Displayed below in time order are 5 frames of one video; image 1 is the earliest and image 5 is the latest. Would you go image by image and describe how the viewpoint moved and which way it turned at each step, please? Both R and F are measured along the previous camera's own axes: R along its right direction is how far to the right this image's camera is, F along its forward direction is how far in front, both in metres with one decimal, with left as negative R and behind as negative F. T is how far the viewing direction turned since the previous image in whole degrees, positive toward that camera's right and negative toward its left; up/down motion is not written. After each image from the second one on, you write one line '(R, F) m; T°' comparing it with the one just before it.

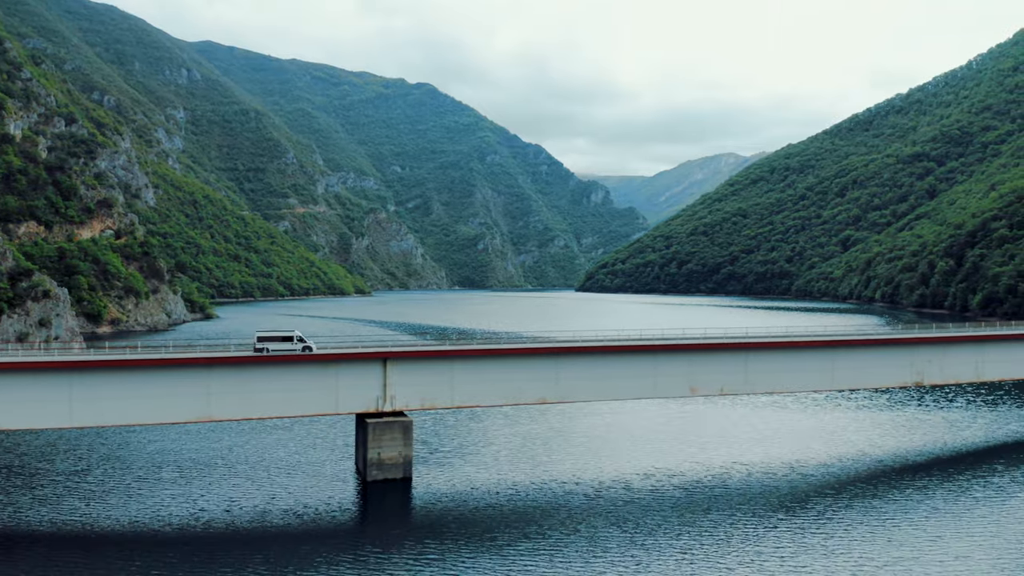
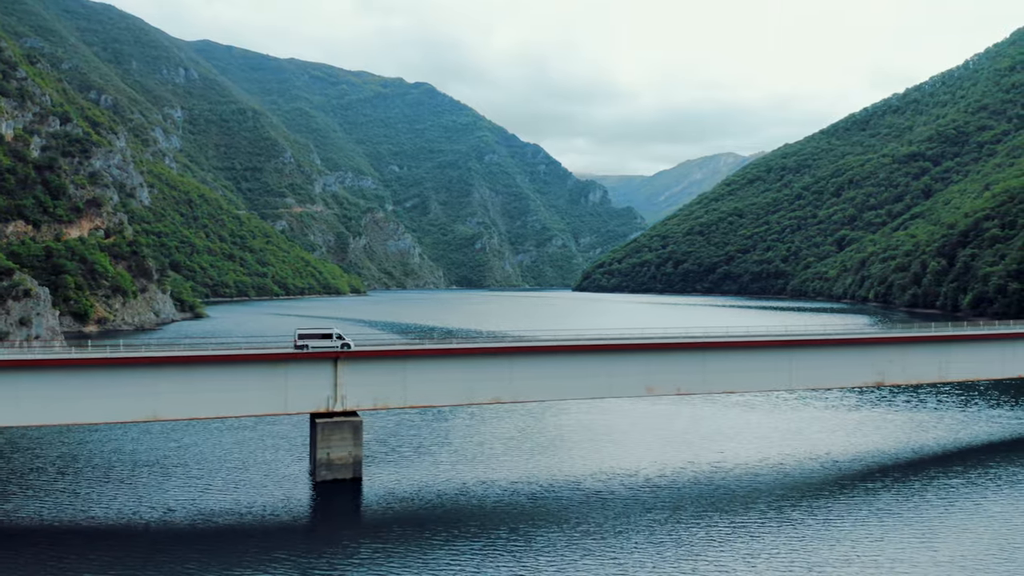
(+2.4, +0.1) m; 0°
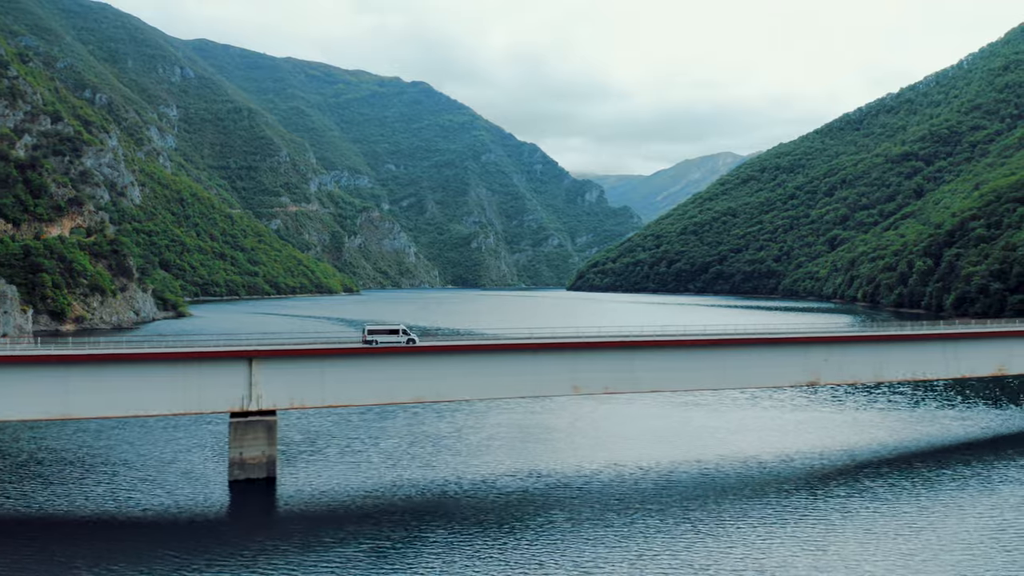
(+4.1, +0.2) m; 0°
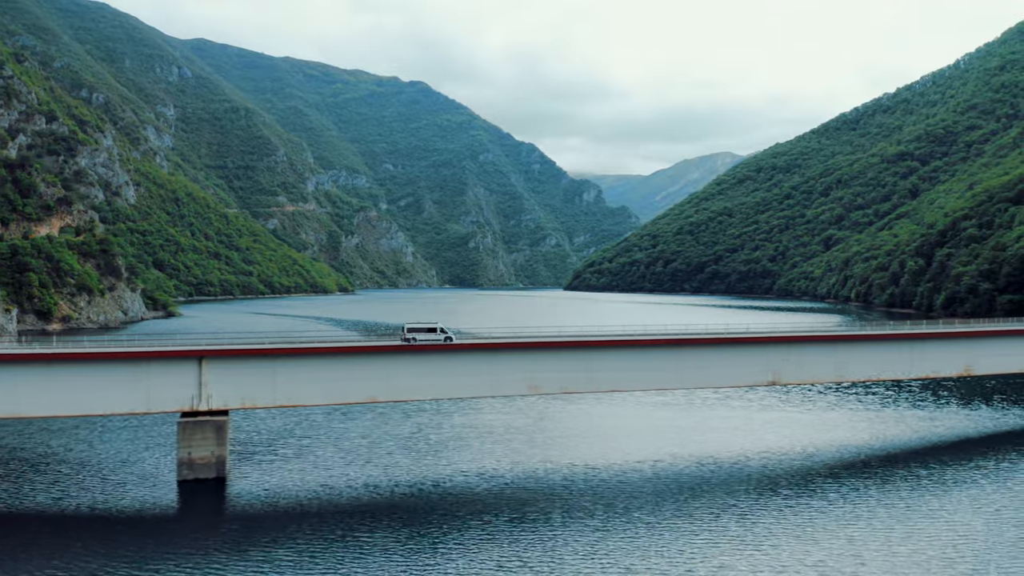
(+2.4, +0.1) m; 0°
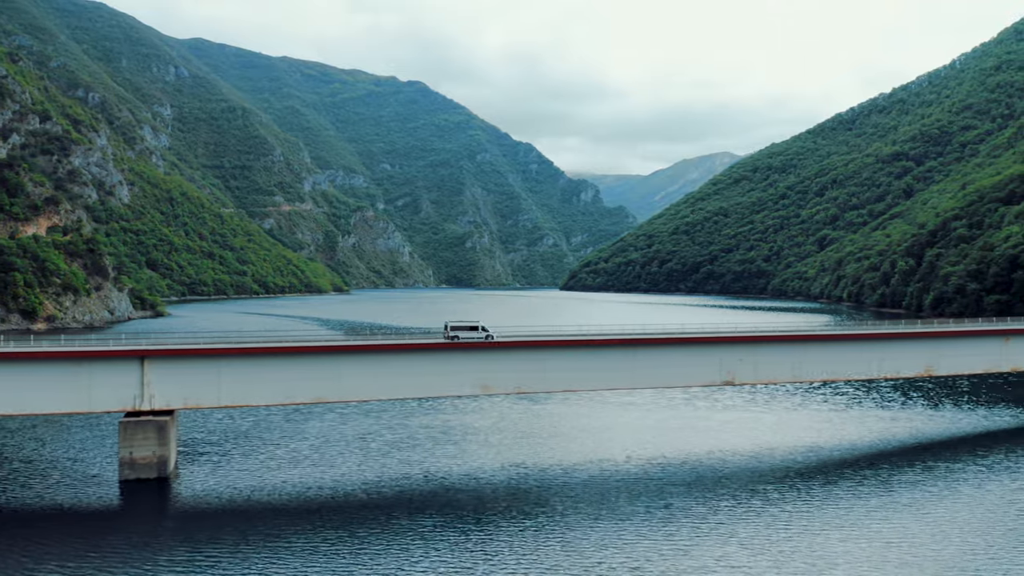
(+2.7, +0.1) m; 0°
